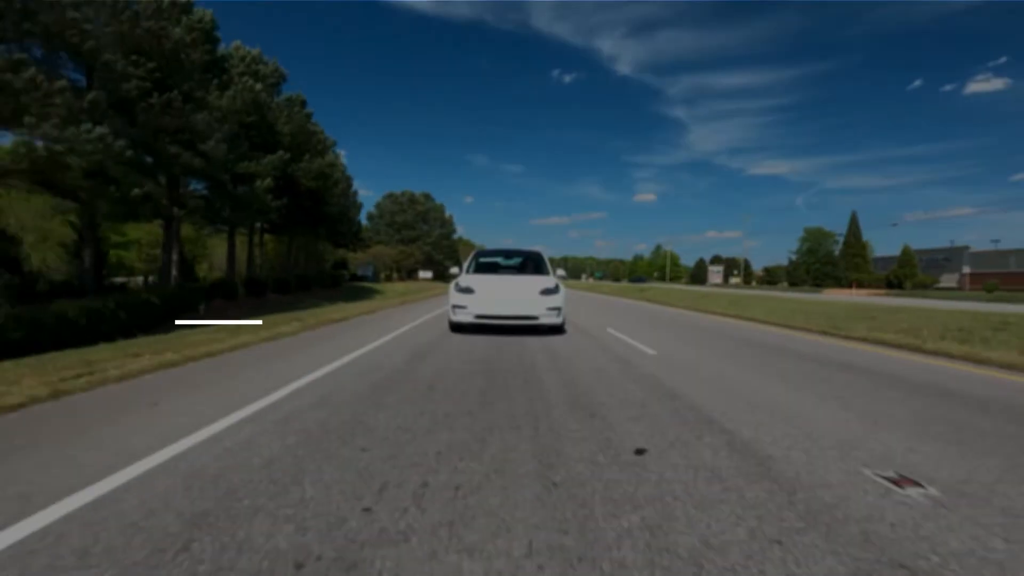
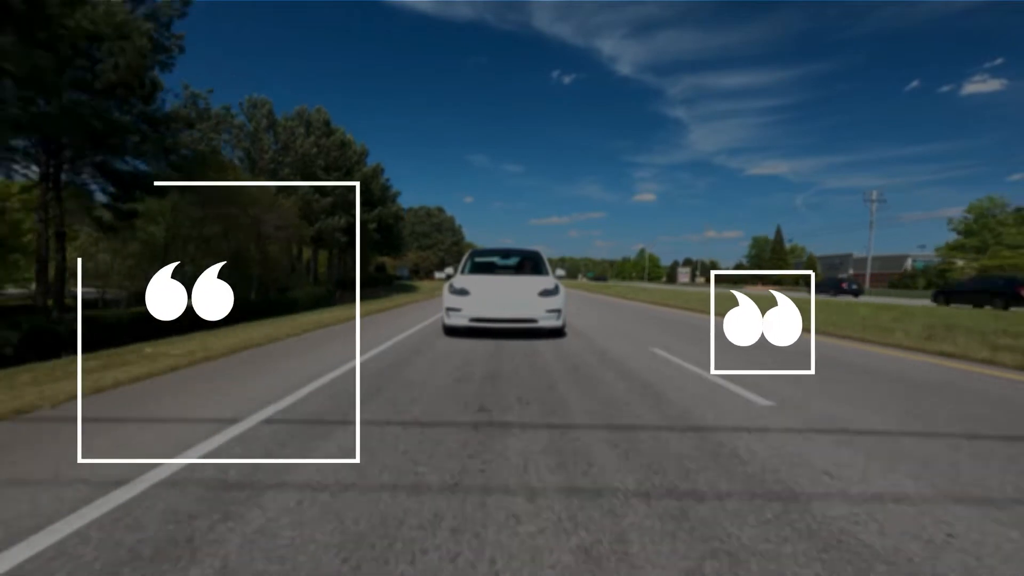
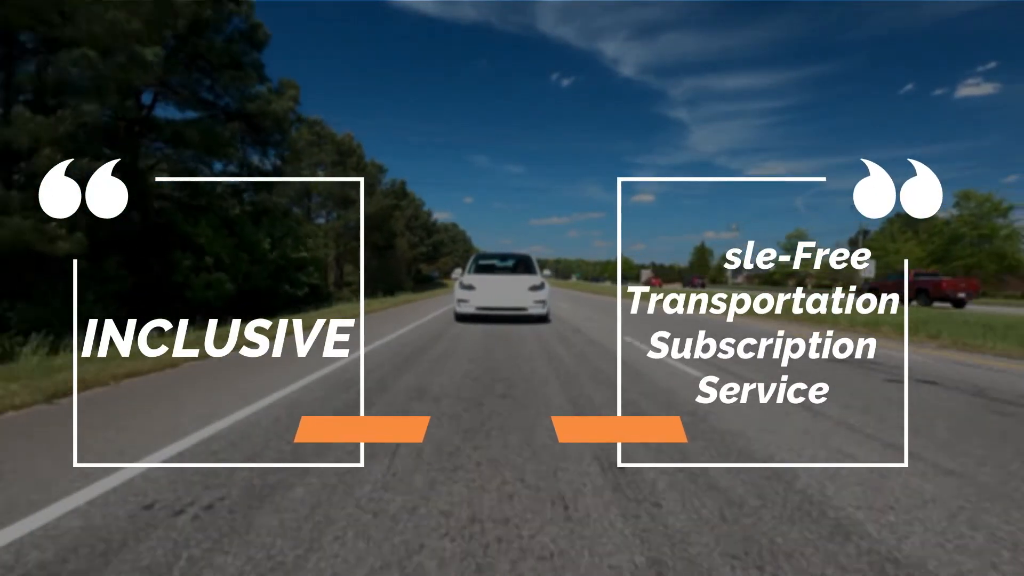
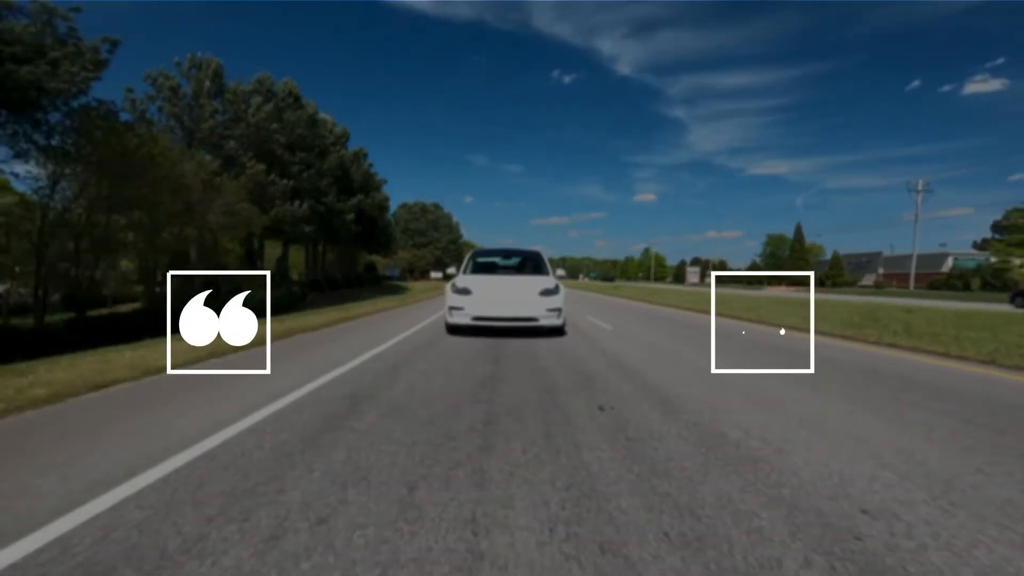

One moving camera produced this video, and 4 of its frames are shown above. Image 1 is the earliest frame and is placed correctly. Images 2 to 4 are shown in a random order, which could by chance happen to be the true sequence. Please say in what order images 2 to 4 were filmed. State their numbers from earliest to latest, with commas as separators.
4, 2, 3
